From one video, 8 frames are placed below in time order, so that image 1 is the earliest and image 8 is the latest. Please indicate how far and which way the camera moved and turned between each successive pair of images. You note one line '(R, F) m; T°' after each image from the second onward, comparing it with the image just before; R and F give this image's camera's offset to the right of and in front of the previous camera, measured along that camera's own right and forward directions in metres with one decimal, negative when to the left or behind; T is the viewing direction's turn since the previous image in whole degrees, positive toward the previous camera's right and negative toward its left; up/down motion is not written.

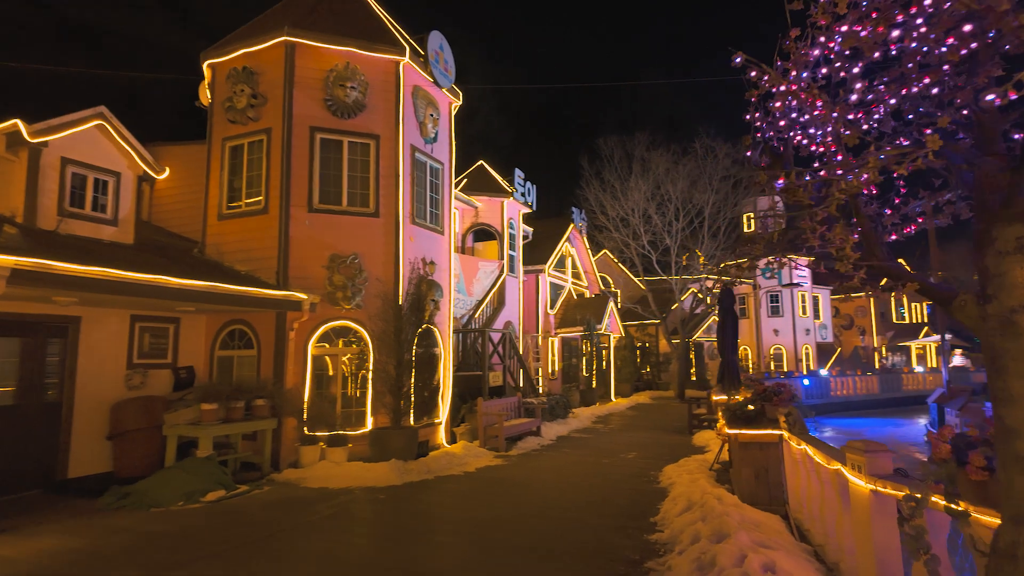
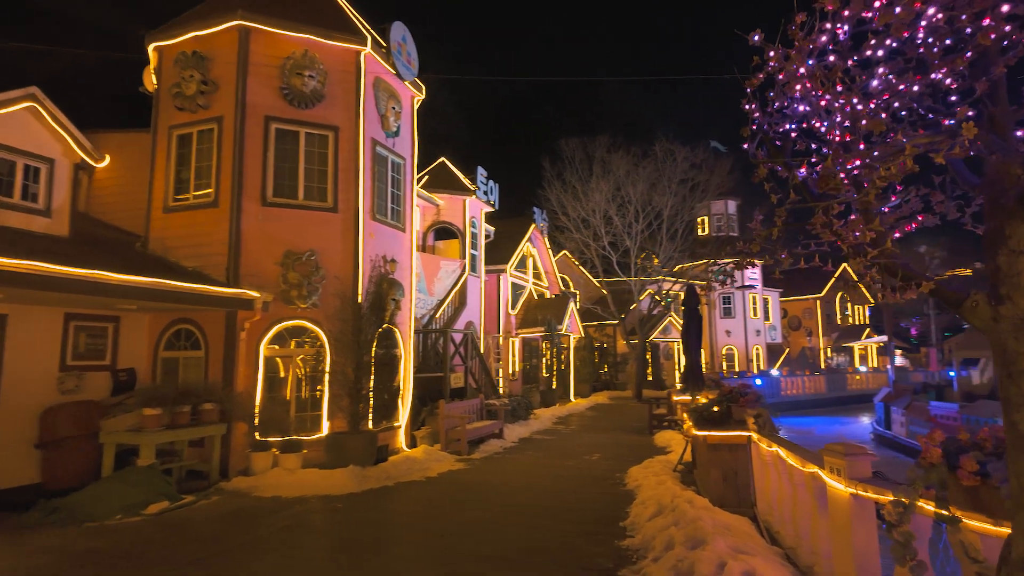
(-0.1, +0.2) m; +4°
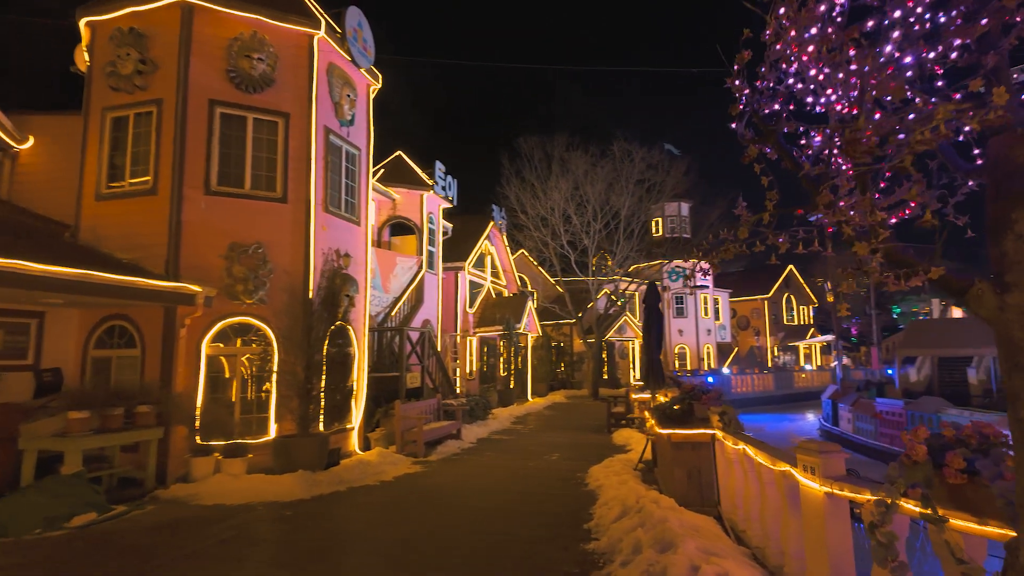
(-0.1, +0.3) m; +4°
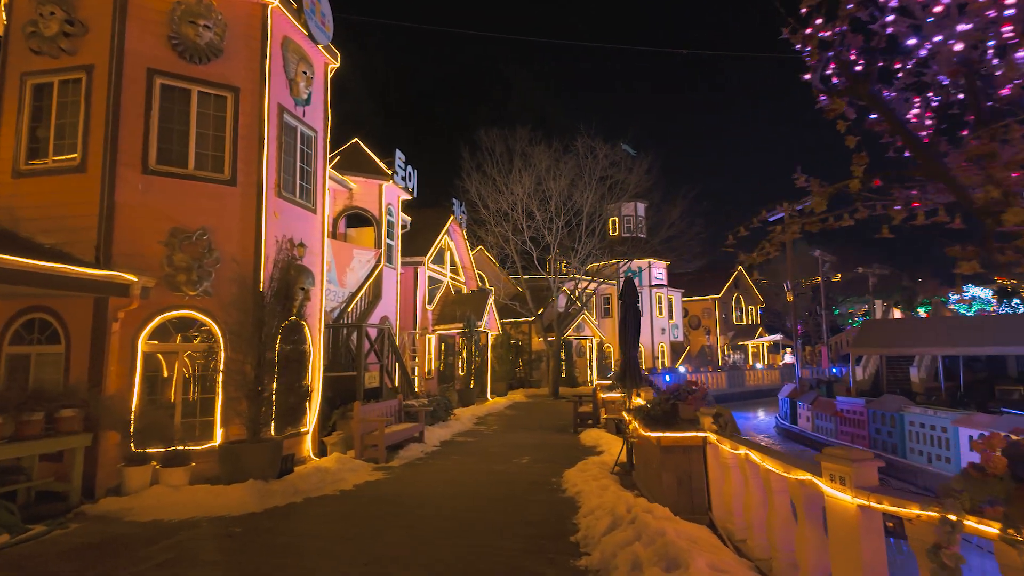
(-0.3, +0.6) m; +5°
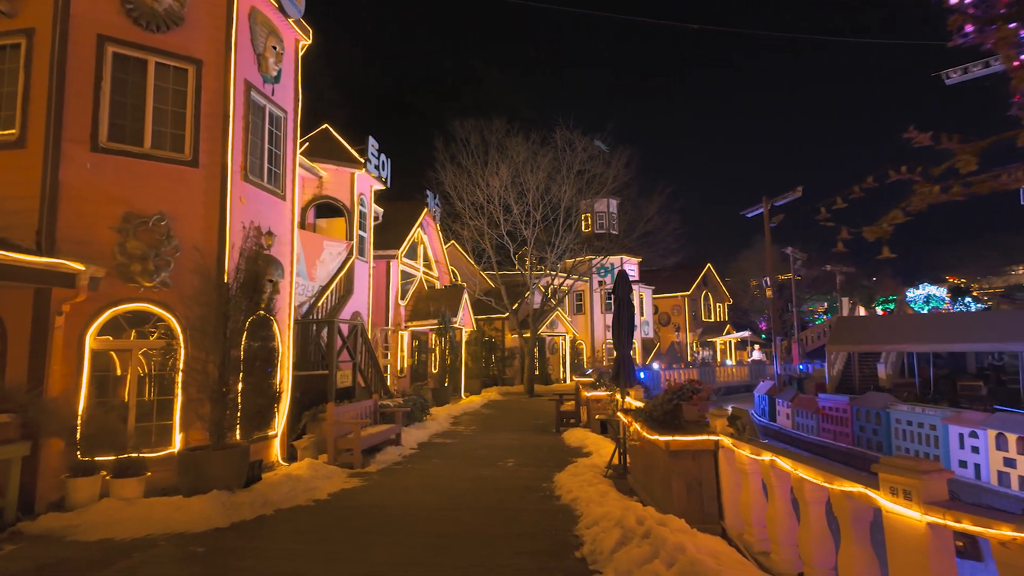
(-0.3, +0.6) m; +3°
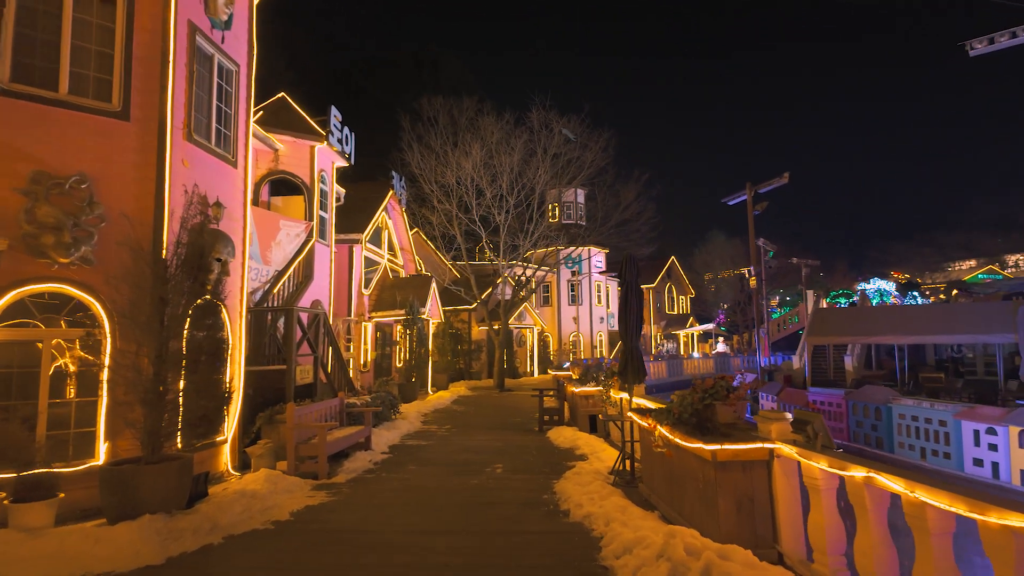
(-0.5, +1.1) m; +4°
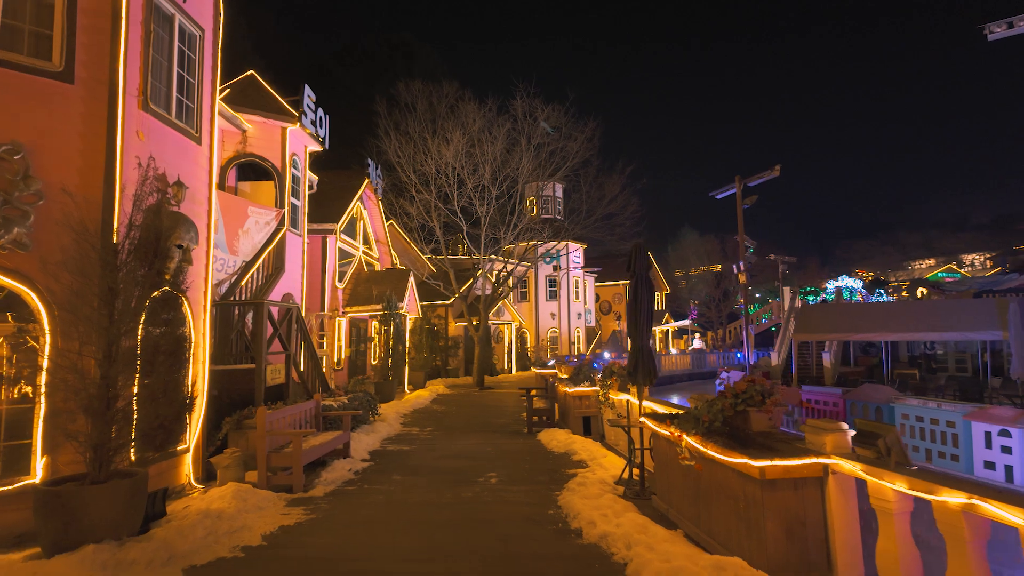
(-0.3, +0.7) m; +3°
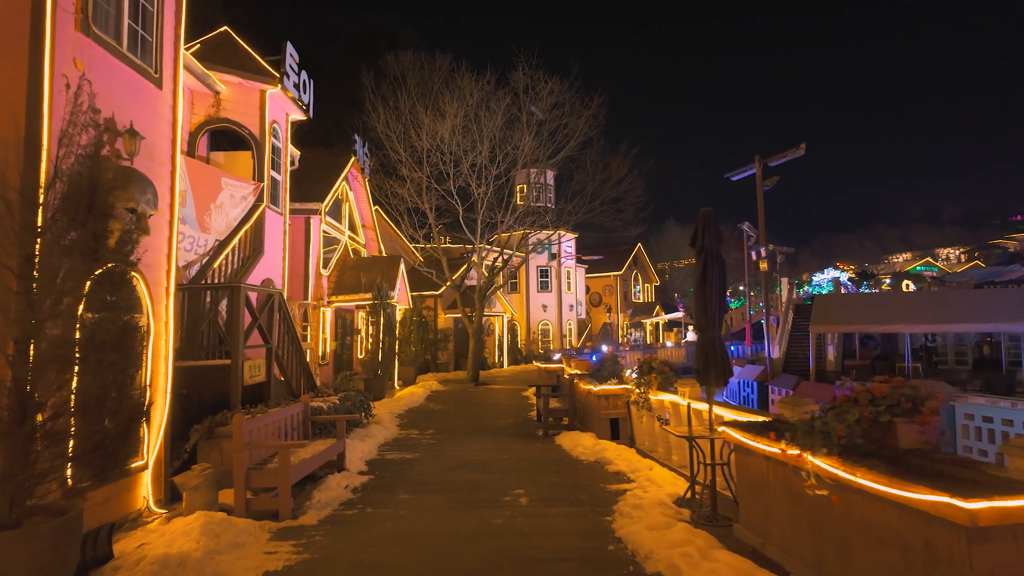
(-0.6, +1.4) m; +2°
